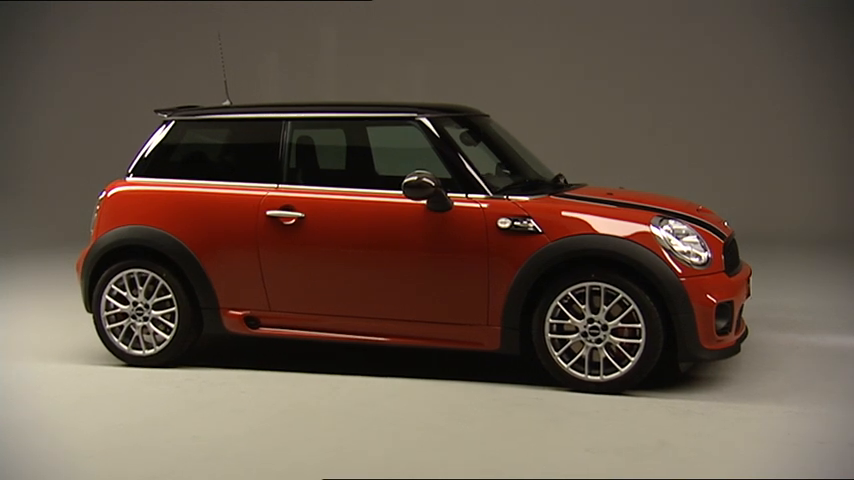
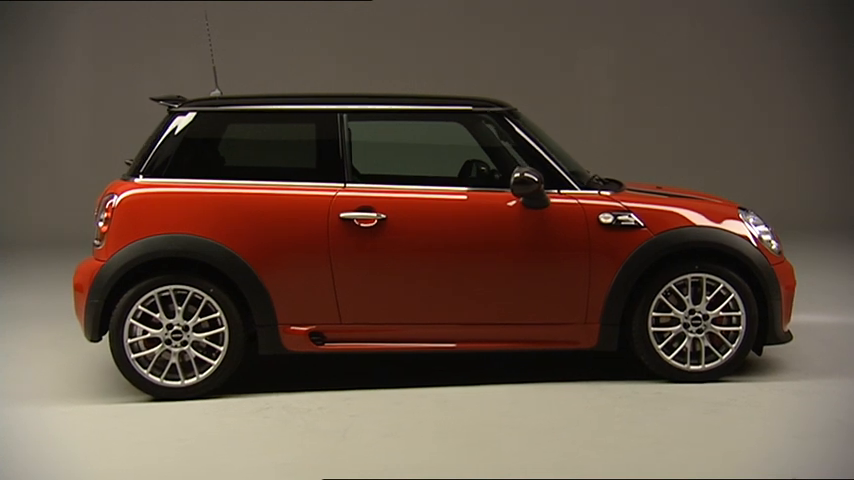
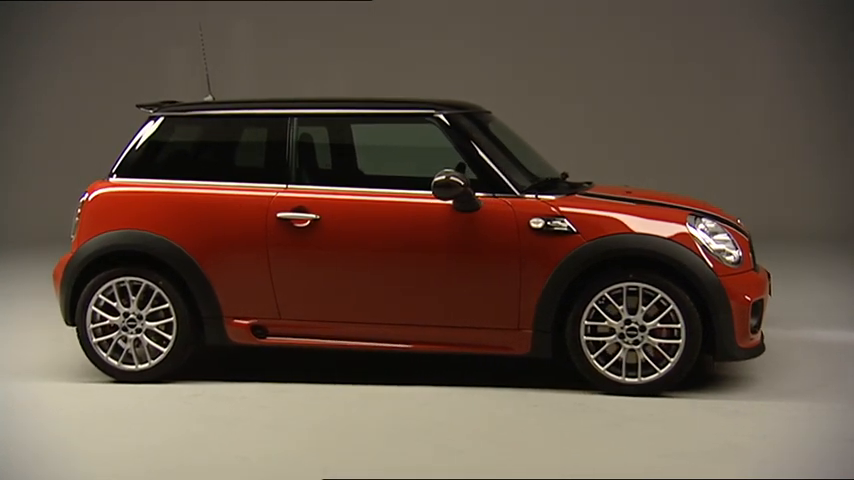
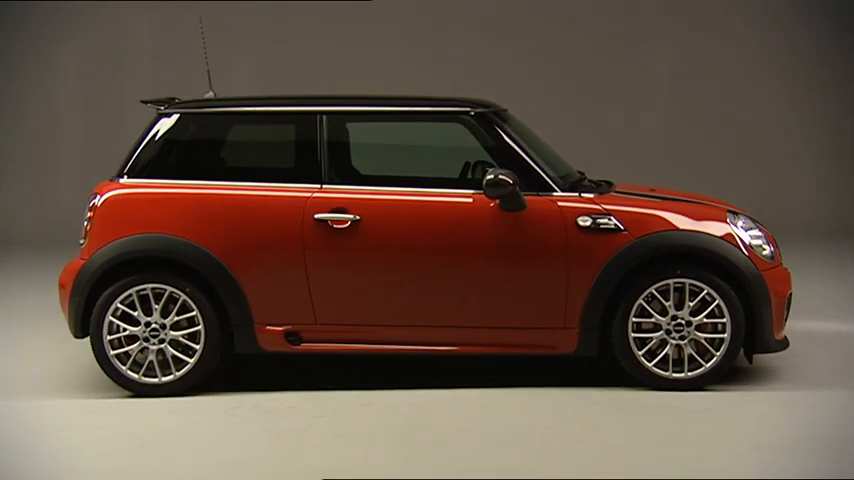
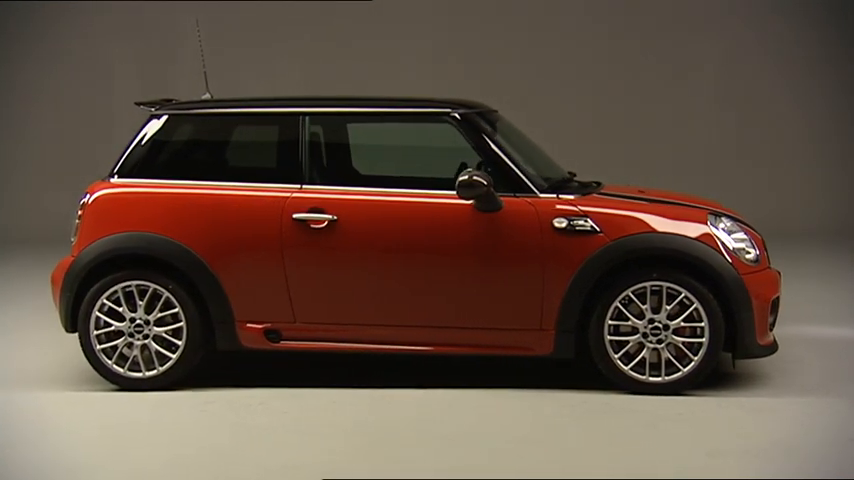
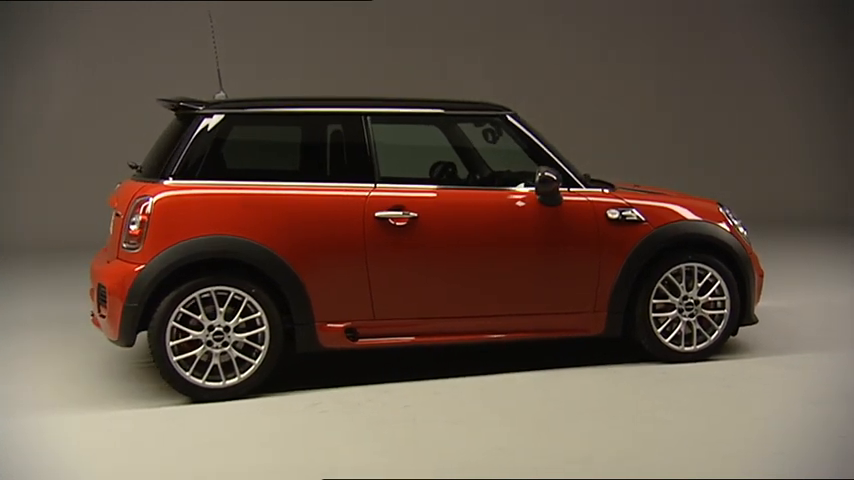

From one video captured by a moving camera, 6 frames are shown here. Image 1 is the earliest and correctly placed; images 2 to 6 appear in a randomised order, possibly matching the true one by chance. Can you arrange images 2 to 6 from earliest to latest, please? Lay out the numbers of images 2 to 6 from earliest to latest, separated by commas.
3, 5, 4, 2, 6
